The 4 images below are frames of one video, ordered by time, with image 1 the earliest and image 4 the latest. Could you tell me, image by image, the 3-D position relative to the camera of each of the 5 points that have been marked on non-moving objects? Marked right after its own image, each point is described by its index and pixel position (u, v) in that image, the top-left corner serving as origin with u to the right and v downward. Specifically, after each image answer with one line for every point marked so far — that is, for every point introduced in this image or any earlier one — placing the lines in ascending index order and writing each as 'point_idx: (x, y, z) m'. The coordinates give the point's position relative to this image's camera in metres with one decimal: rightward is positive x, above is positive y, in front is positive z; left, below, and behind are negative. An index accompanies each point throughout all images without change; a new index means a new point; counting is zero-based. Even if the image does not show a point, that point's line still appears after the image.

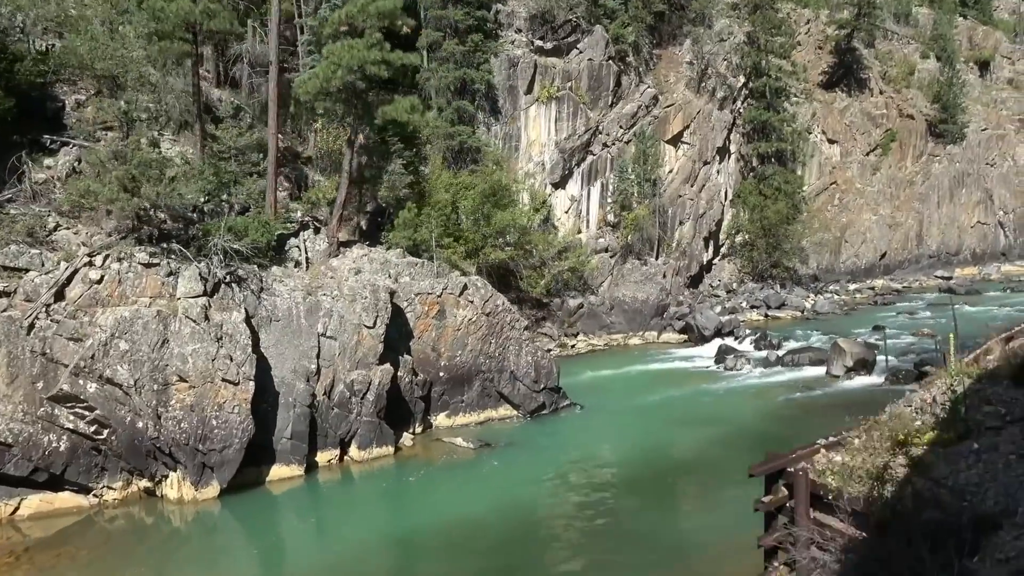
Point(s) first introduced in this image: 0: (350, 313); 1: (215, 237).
0: (-4.9, -0.7, +19.9) m
1: (-8.4, +1.5, +19.4) m
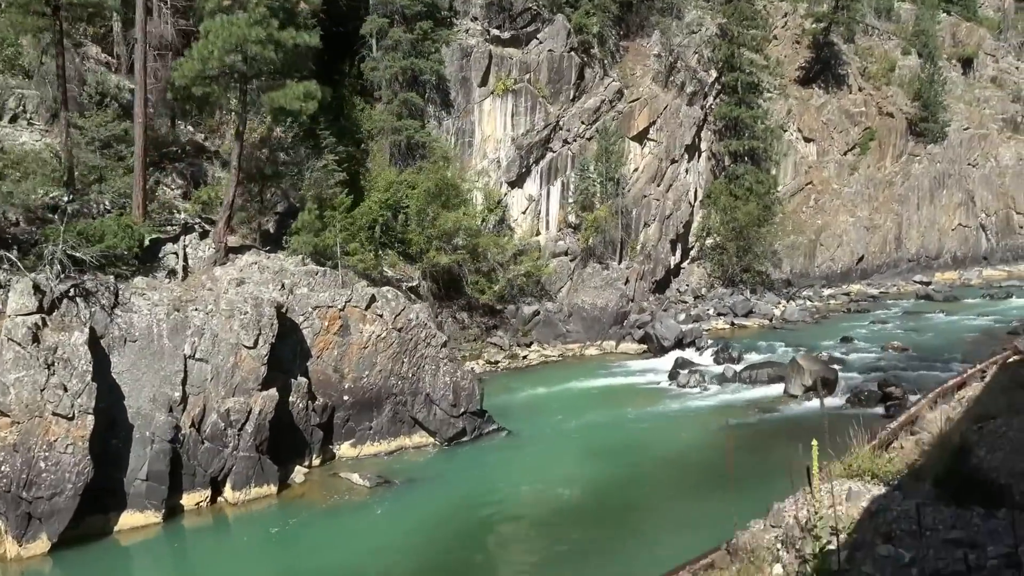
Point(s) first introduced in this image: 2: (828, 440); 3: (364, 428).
0: (-7.4, -1.1, +17.2) m
1: (-10.9, +1.2, +16.7) m
2: (+9.0, -4.4, +18.7) m
3: (-4.5, -4.2, +19.8) m
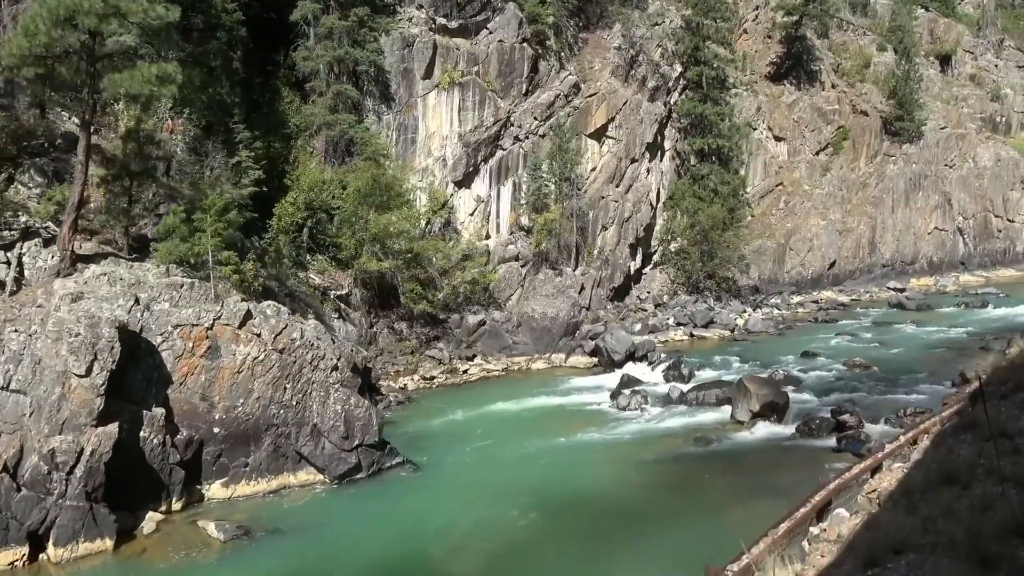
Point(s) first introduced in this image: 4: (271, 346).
0: (-10.0, -1.5, +14.4) m
1: (-13.5, +0.8, +13.9) m
2: (+6.3, -4.8, +16.2) m
3: (-7.2, -4.6, +17.1) m
4: (-6.3, -1.5, +17.5) m
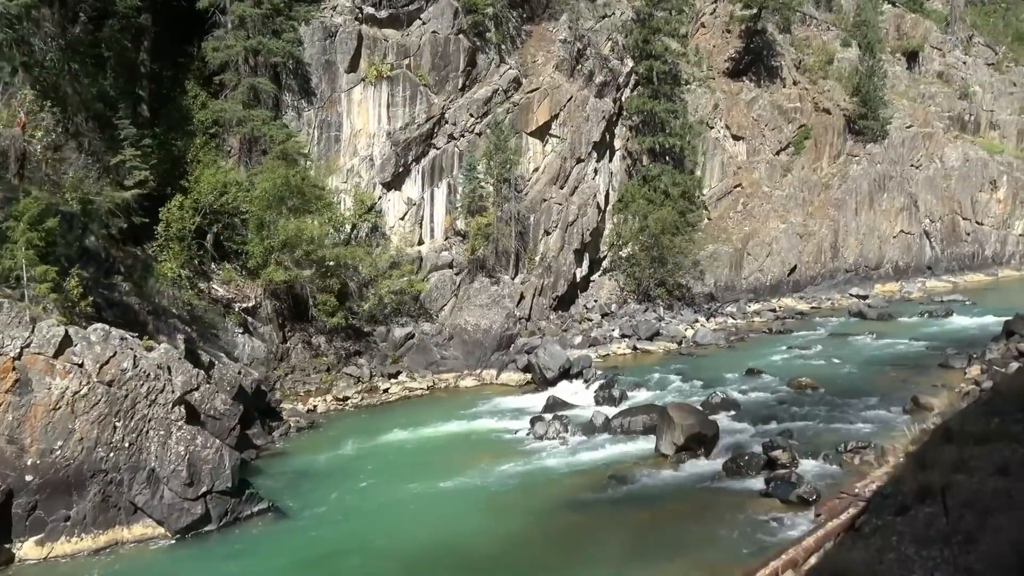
0: (-12.9, -2.0, +11.7) m
1: (-16.4, +0.3, +11.1) m
2: (+3.4, -5.2, +13.8) m
3: (-10.1, -5.1, +14.4) m
4: (-9.2, -2.0, +14.8) m
